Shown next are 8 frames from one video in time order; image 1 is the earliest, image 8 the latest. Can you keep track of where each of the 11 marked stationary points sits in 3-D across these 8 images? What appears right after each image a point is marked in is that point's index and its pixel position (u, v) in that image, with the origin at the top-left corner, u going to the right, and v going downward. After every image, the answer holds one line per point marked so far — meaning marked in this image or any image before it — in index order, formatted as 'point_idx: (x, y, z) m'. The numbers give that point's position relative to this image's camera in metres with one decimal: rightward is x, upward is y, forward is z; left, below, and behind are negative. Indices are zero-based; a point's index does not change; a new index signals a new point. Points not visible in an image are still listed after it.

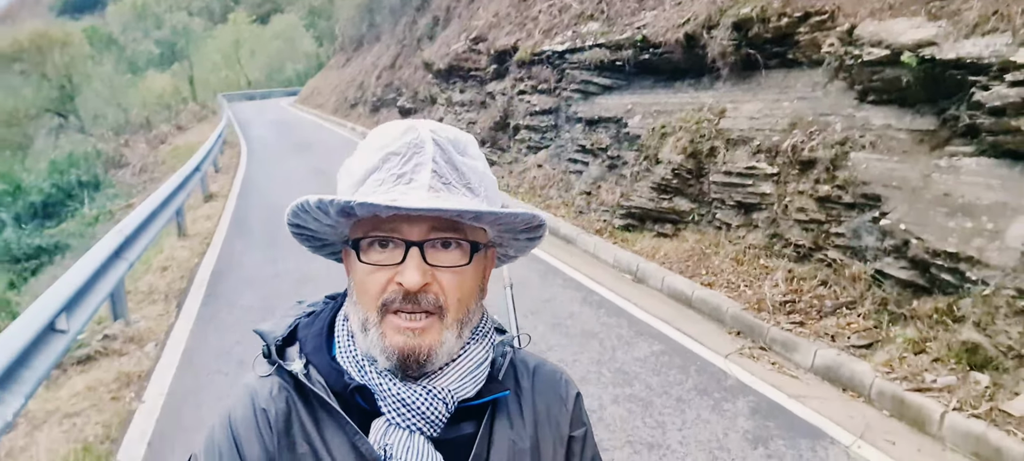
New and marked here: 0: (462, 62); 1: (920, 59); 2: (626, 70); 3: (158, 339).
0: (-1.0, +3.3, +16.1) m
1: (+2.6, +1.2, +5.5) m
2: (+1.4, +2.0, +10.0) m
3: (-2.5, -0.7, +5.8) m
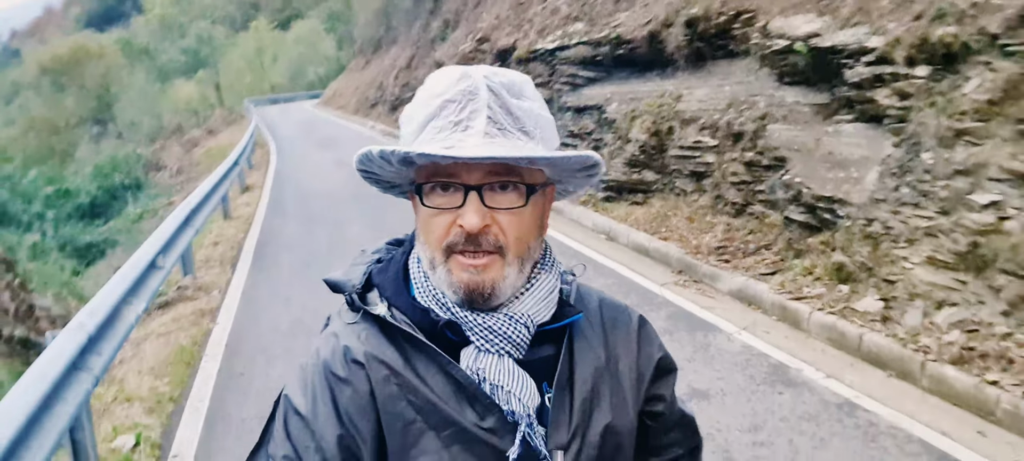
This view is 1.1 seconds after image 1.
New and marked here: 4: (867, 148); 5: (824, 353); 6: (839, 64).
0: (-0.9, +3.7, +17.6) m
1: (+2.5, +1.5, +6.9) m
2: (+1.3, +2.3, +11.4) m
3: (-2.6, -0.5, +7.3) m
4: (+2.6, +0.6, +6.1) m
5: (+1.9, -0.7, +5.0) m
6: (+2.5, +1.3, +6.5) m
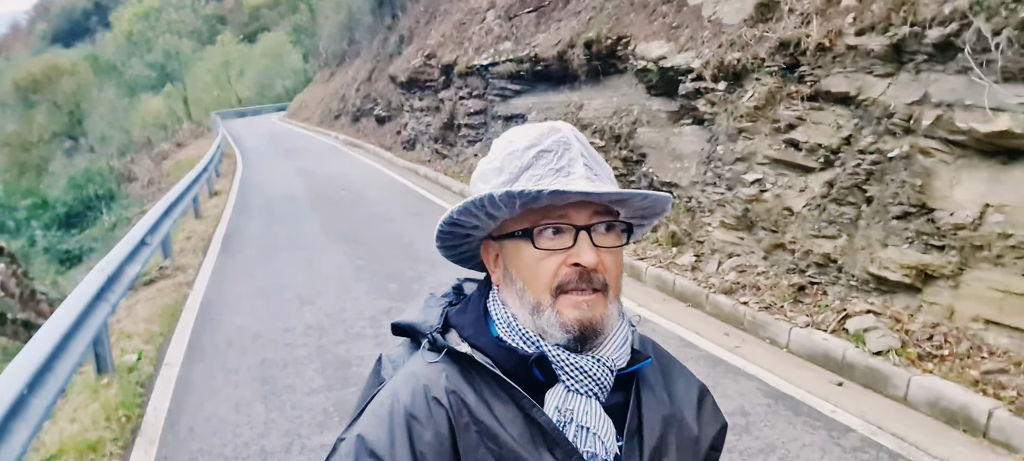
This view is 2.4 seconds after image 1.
0: (-2.2, +3.7, +19.4) m
1: (+1.6, +1.8, +8.7) m
2: (+0.2, +2.5, +13.3) m
3: (-3.5, -0.4, +9.0) m
4: (+1.8, +0.8, +7.9) m
5: (+1.1, -0.5, +6.8) m
6: (+1.7, +1.6, +8.4) m
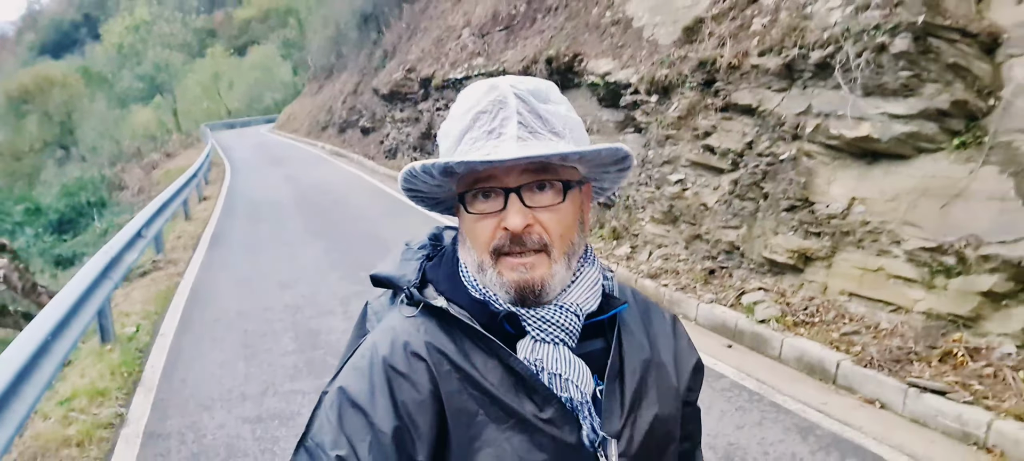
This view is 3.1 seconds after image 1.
0: (-2.8, +3.6, +20.4) m
1: (+1.1, +1.8, +9.7) m
2: (-0.3, +2.4, +14.2) m
3: (-3.9, -0.4, +9.9) m
4: (+1.3, +0.9, +8.9) m
5: (+0.7, -0.5, +7.8) m
6: (+1.2, +1.6, +9.4) m
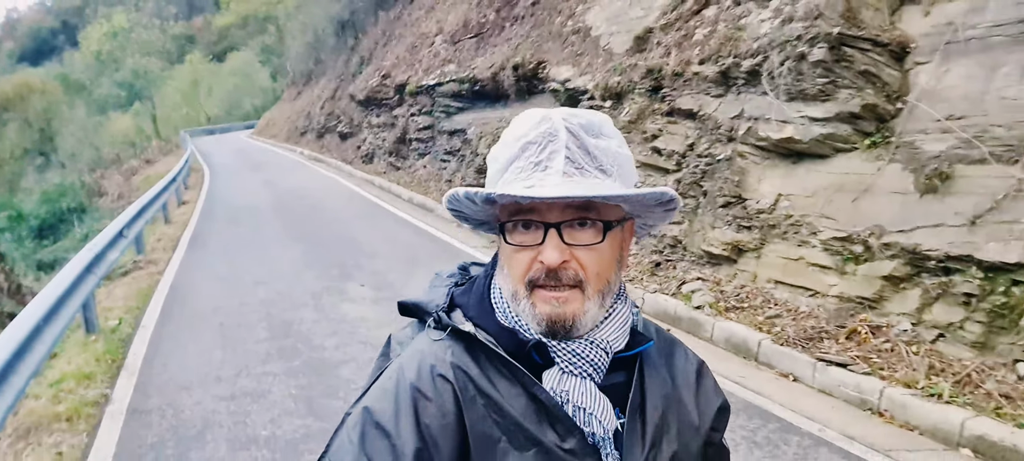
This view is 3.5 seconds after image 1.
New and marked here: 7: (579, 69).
0: (-3.5, +3.5, +20.8) m
1: (+0.7, +1.8, +10.3) m
2: (-0.8, +2.4, +14.8) m
3: (-4.4, -0.4, +10.3) m
4: (+0.9, +0.9, +9.4) m
5: (+0.3, -0.4, +8.3) m
6: (+0.8, +1.6, +9.9) m
7: (+0.8, +2.0, +10.2) m
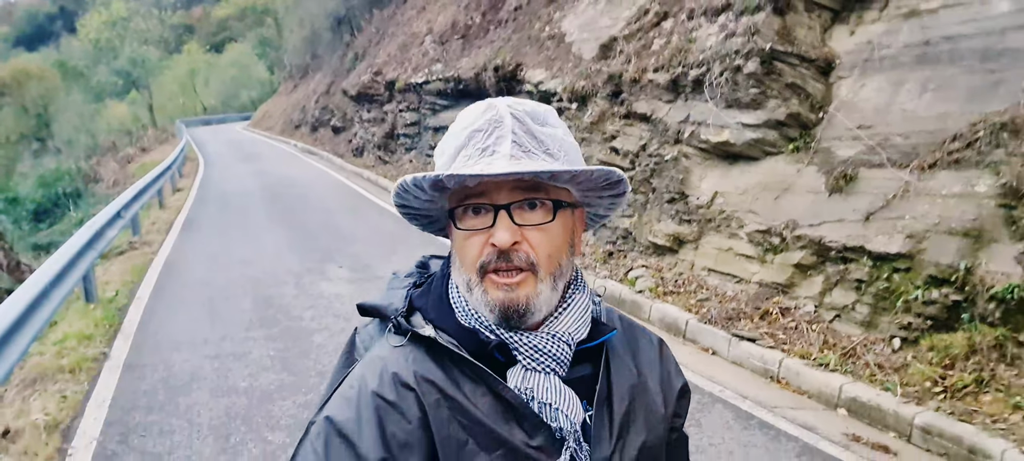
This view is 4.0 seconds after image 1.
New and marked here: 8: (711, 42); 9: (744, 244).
0: (-3.8, +3.7, +21.5) m
1: (+0.4, +1.9, +11.0) m
2: (-1.1, +2.6, +15.5) m
3: (-4.7, -0.1, +11.0) m
4: (+0.6, +1.0, +10.2) m
5: (-0.1, -0.3, +9.0) m
6: (+0.5, +1.7, +10.7) m
7: (+0.5, +2.1, +11.0) m
8: (+1.9, +1.8, +7.8) m
9: (+1.9, -0.1, +6.8) m
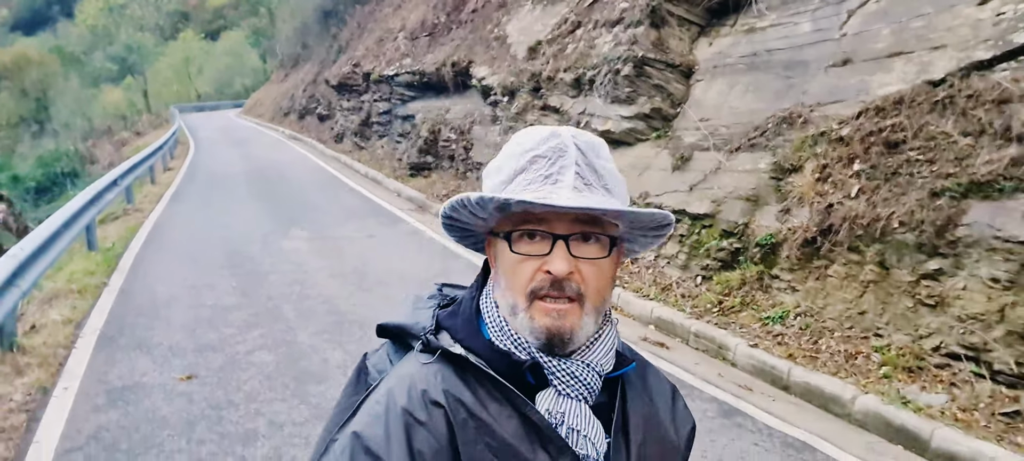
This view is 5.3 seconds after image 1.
0: (-4.7, +4.2, +23.2) m
1: (-0.5, +2.3, +12.7) m
2: (-2.0, +3.0, +17.2) m
3: (-5.6, +0.3, +12.7) m
4: (-0.3, +1.4, +11.9) m
5: (-0.9, +0.1, +10.7) m
6: (-0.4, +2.1, +12.4) m
7: (-0.3, +2.5, +12.7) m
8: (+1.1, +2.1, +9.5) m
9: (+1.1, +0.2, +8.5) m
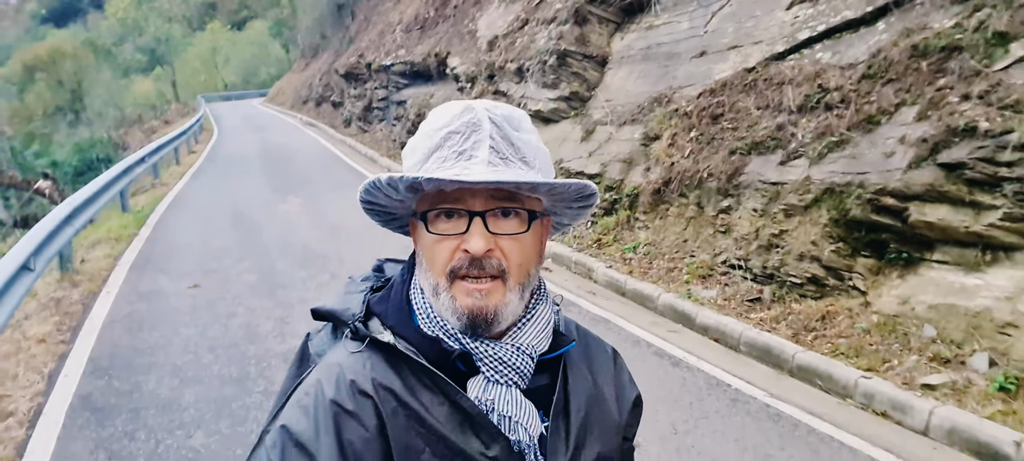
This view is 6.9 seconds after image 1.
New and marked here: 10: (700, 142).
0: (-4.9, +5.0, +25.3) m
1: (-1.0, +2.8, +14.7) m
2: (-2.4, +3.6, +19.2) m
3: (-6.2, +0.9, +14.9) m
4: (-0.9, +1.9, +13.9) m
5: (-1.5, +0.6, +12.8) m
6: (-1.0, +2.6, +14.4) m
7: (-0.9, +3.1, +14.7) m
8: (+0.4, +2.6, +11.5) m
9: (+0.4, +0.7, +10.5) m
10: (+1.8, +0.8, +7.9) m
